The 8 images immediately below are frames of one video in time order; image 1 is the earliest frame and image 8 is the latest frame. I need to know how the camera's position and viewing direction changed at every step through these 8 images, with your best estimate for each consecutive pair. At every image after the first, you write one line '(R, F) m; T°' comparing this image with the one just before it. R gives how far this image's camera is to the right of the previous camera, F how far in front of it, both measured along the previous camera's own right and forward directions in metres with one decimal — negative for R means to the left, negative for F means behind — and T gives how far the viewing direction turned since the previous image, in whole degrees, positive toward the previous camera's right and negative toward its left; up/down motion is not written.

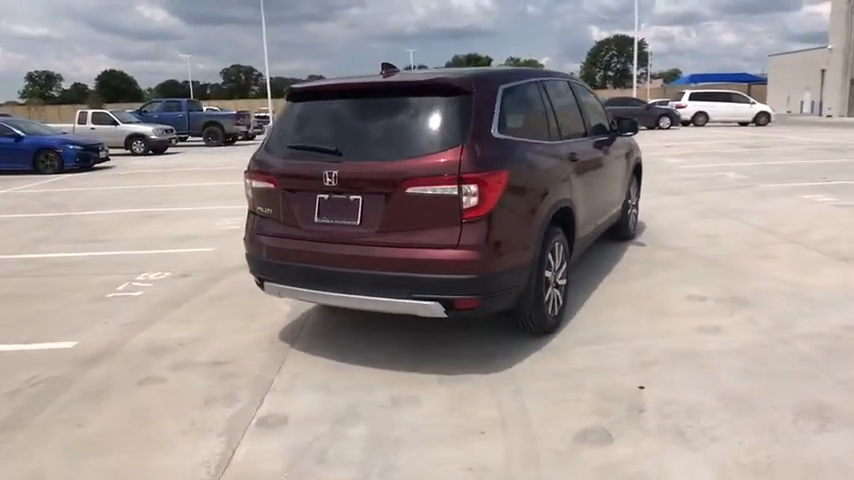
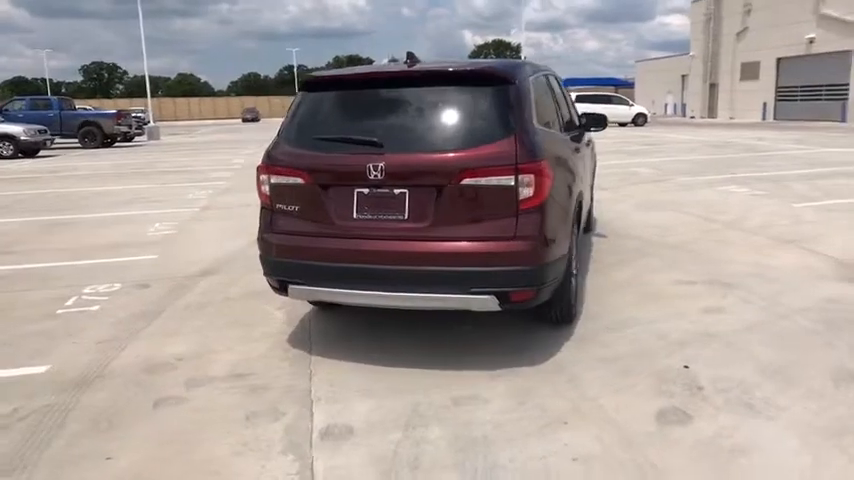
(-1.1, +0.2) m; +11°
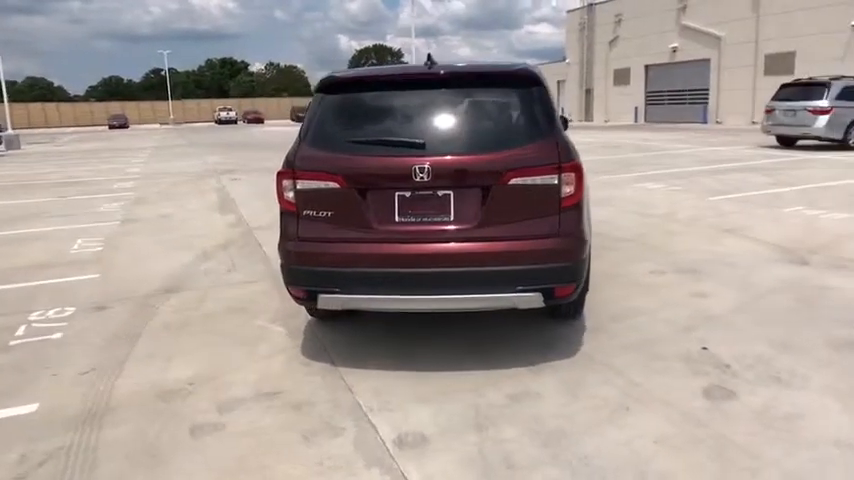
(-1.0, +0.1) m; +11°
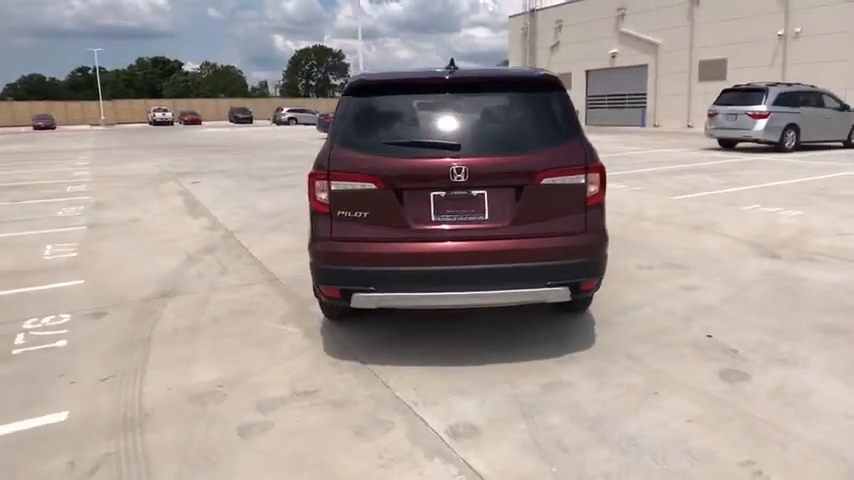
(-0.6, -0.1) m; +6°
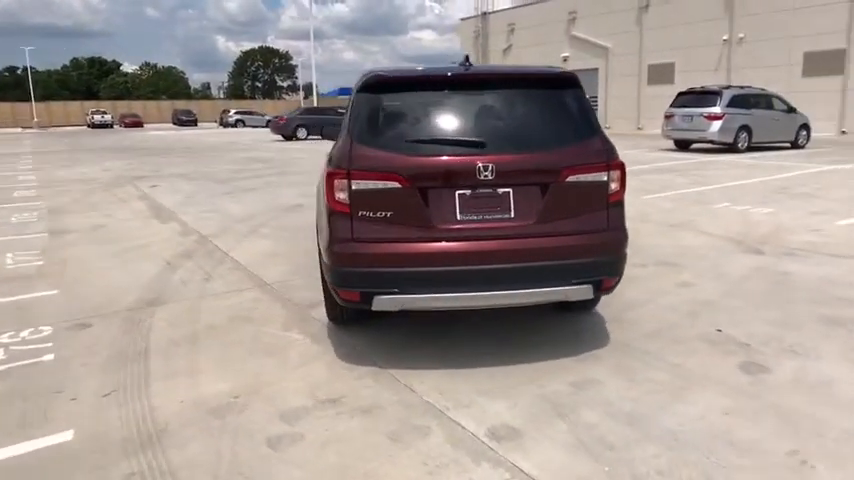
(-0.5, +0.1) m; +5°
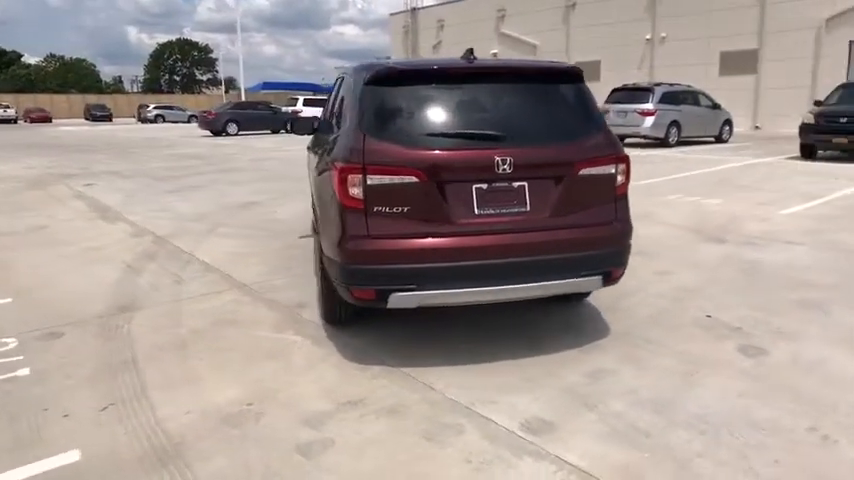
(-0.6, +0.1) m; +7°
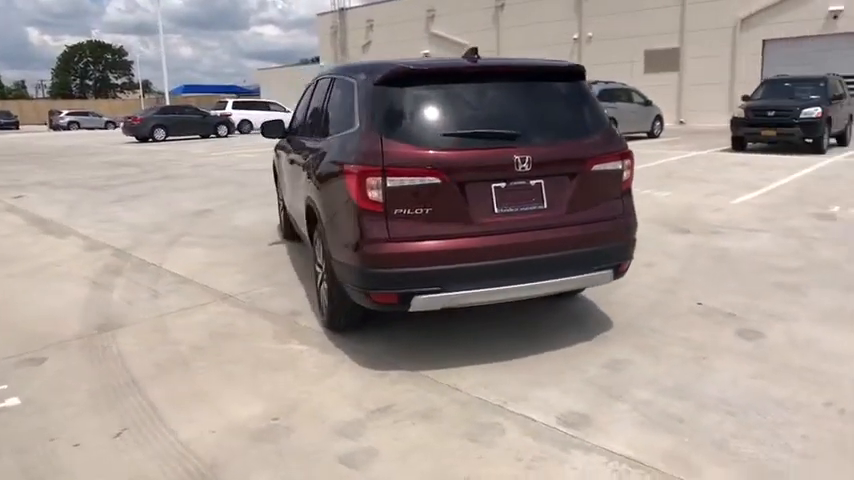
(-0.6, +0.1) m; +7°
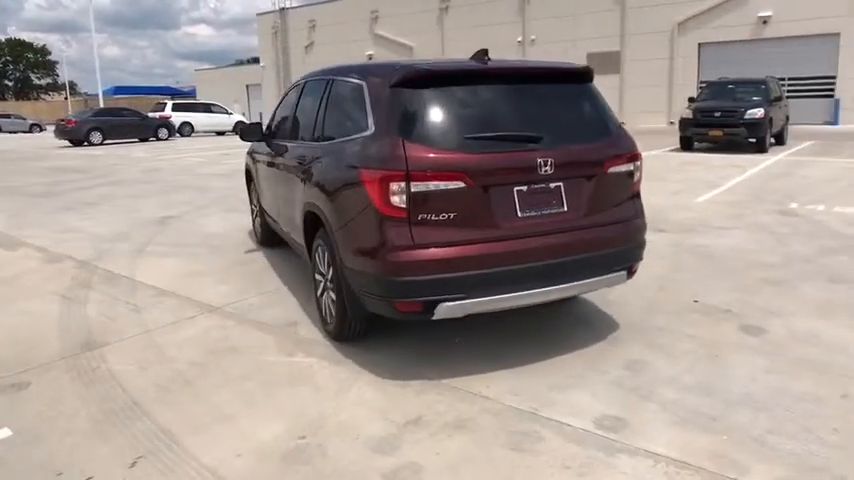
(-0.5, +0.1) m; +6°
